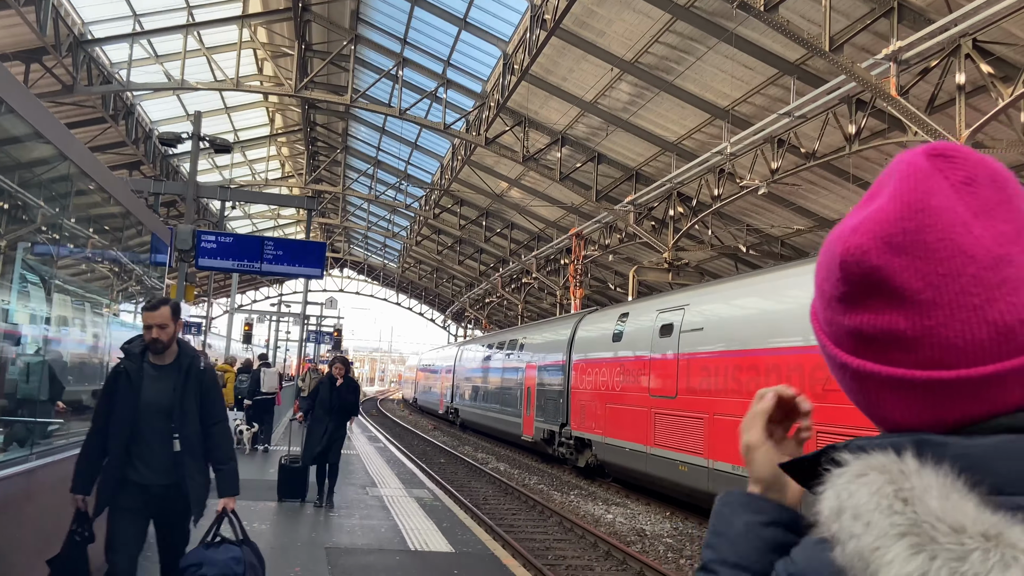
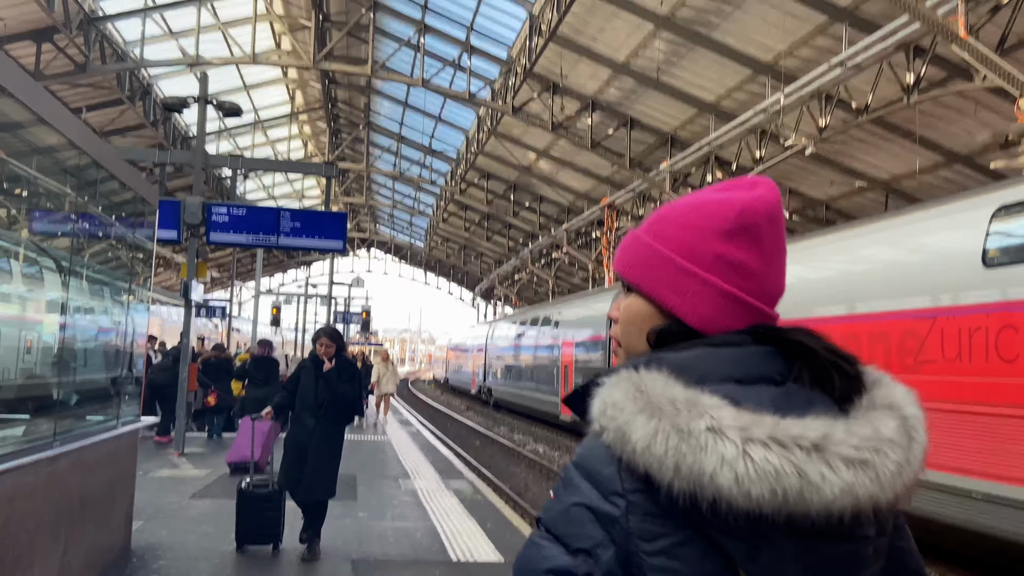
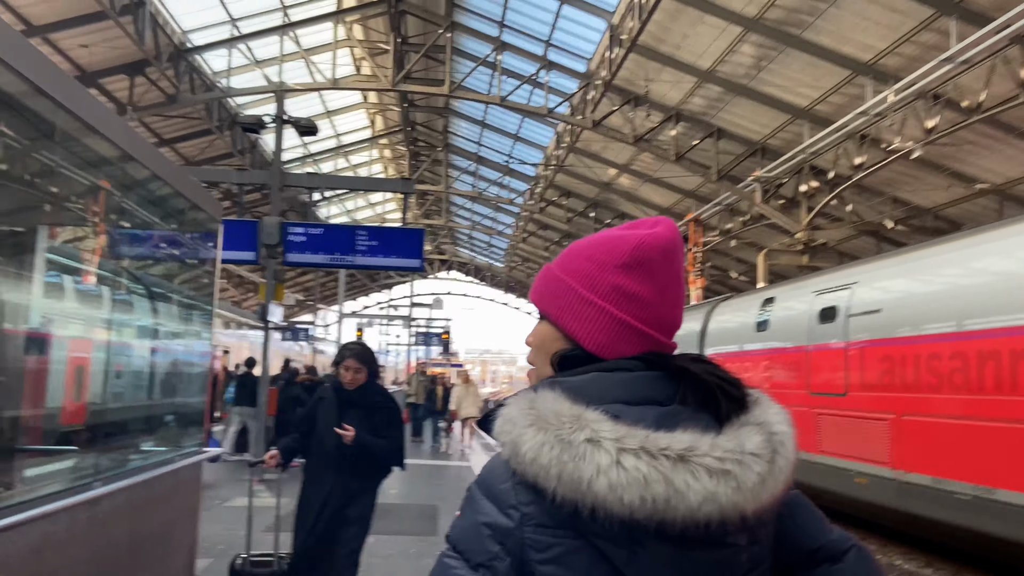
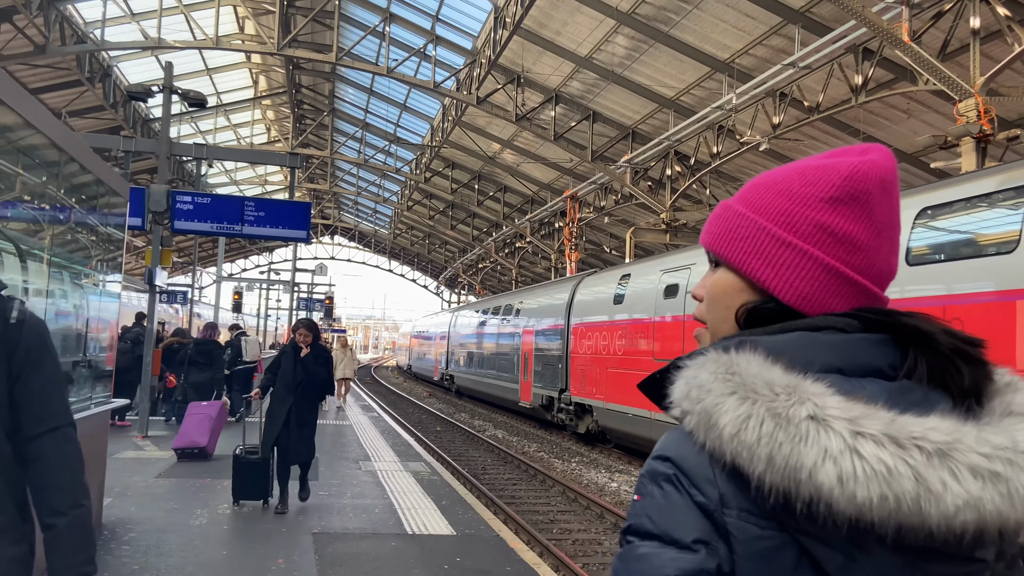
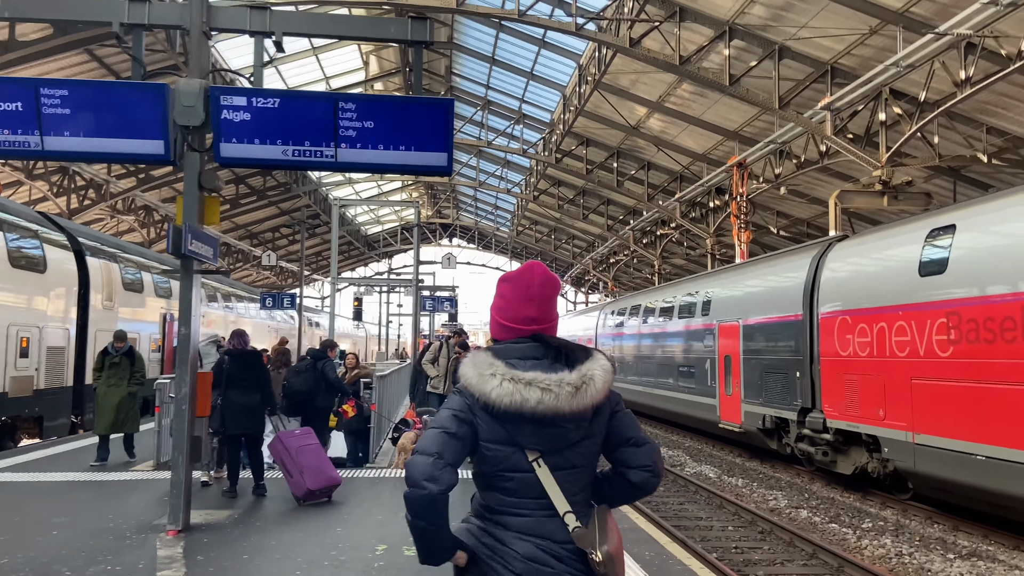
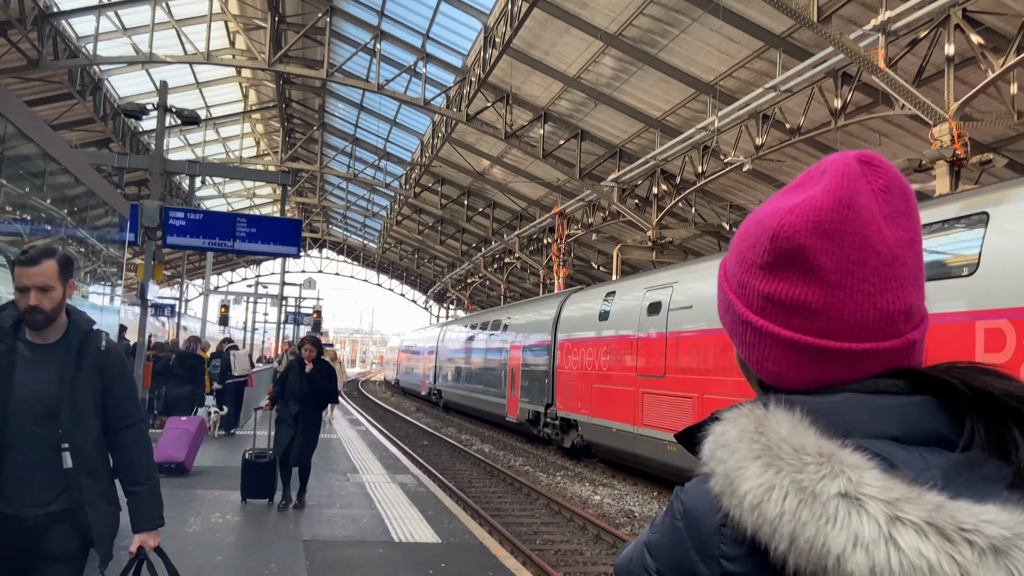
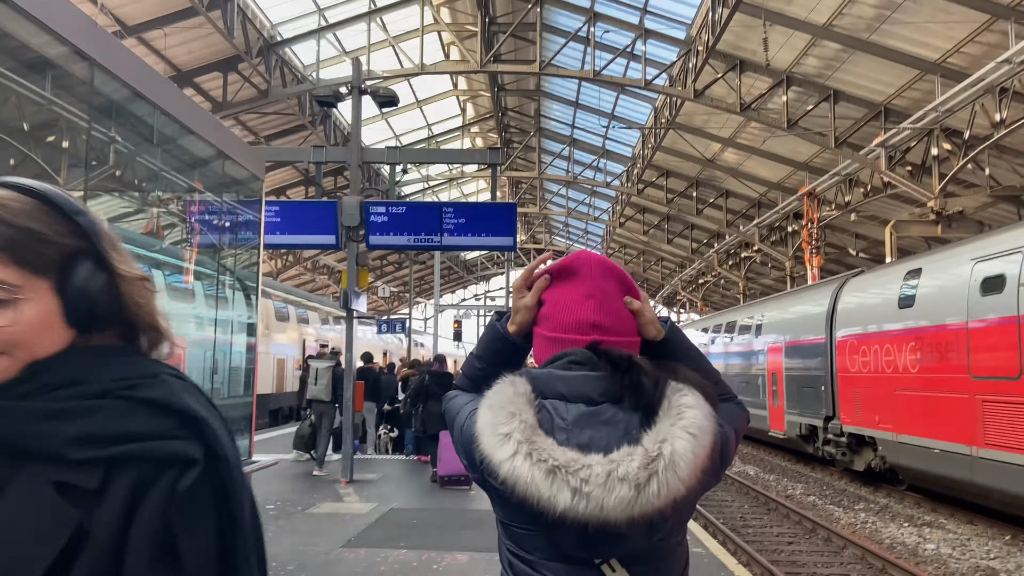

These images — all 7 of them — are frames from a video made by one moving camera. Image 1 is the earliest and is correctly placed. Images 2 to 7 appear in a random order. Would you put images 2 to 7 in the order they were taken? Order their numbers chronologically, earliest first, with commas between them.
6, 4, 2, 3, 7, 5
